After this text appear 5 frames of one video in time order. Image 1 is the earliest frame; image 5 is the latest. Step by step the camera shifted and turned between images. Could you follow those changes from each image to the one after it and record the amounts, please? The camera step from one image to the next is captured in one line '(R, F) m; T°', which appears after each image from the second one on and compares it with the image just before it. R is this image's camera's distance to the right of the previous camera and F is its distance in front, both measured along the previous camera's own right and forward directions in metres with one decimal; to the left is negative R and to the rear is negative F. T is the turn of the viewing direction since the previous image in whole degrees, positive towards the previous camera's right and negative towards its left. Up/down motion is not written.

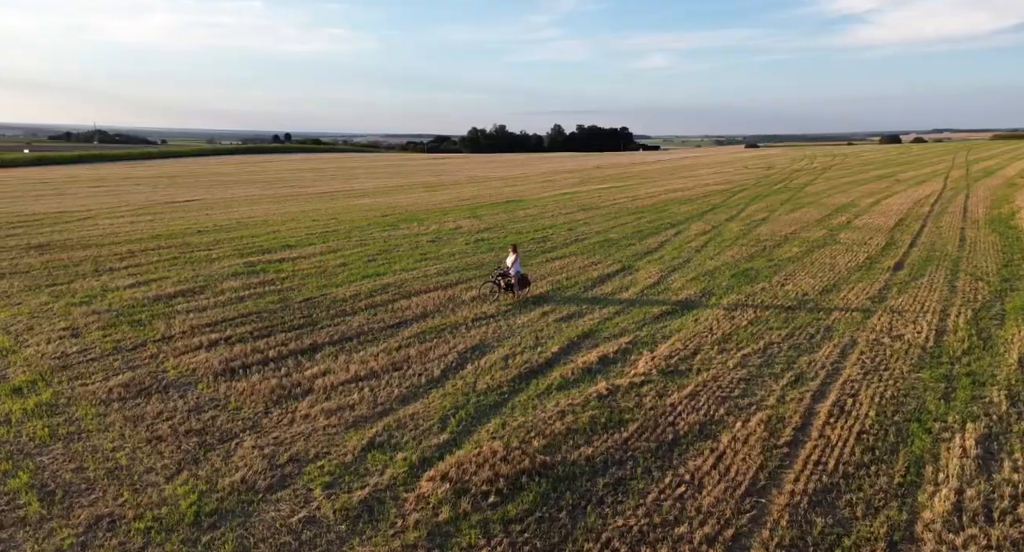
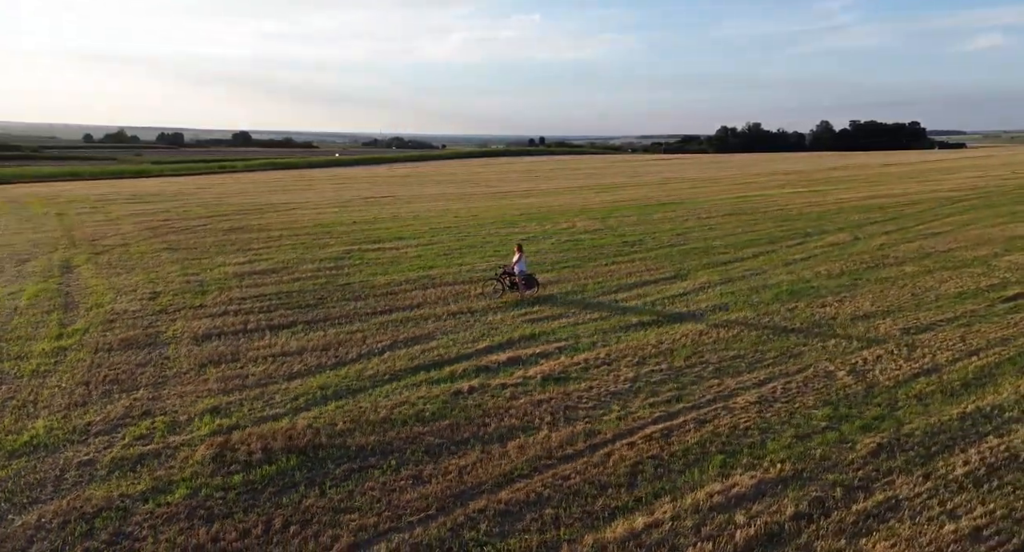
(+3.7, +0.4) m; -15°
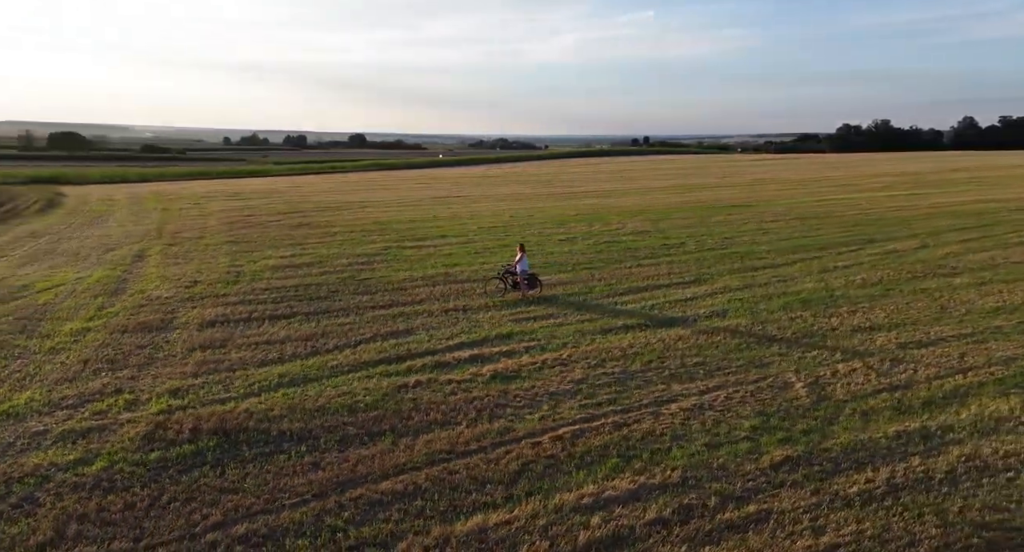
(+1.6, -0.1) m; -6°
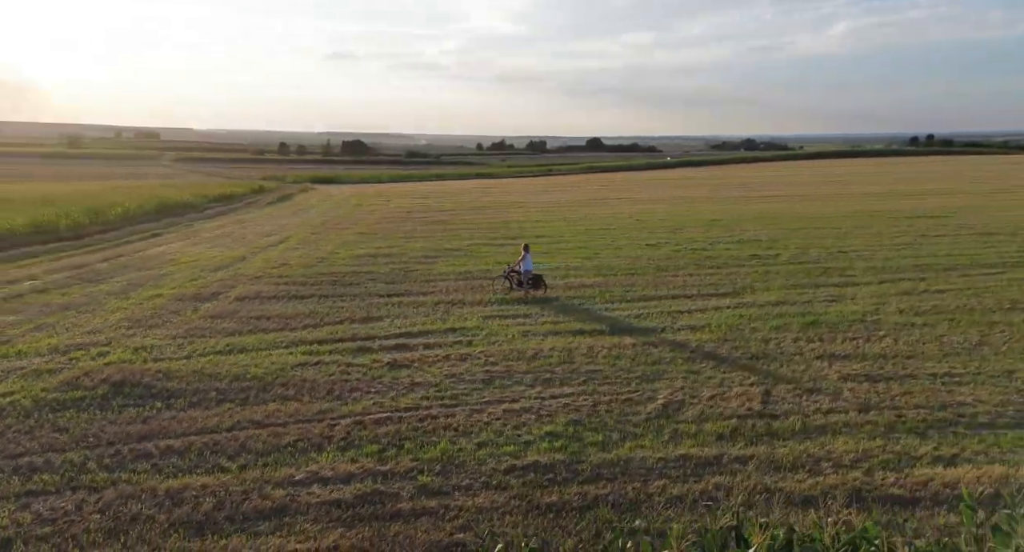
(+3.9, -0.1) m; -15°
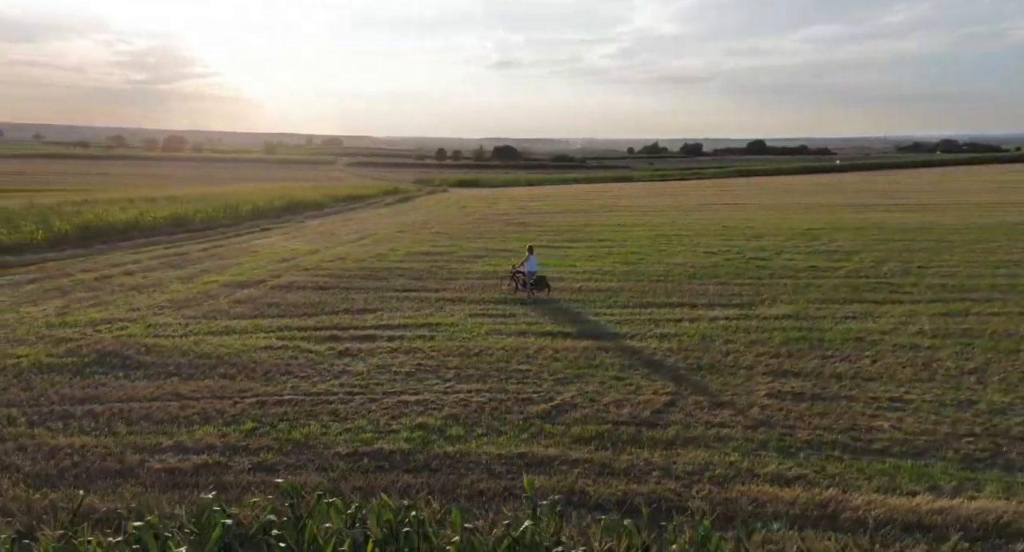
(+2.7, -0.3) m; -10°
